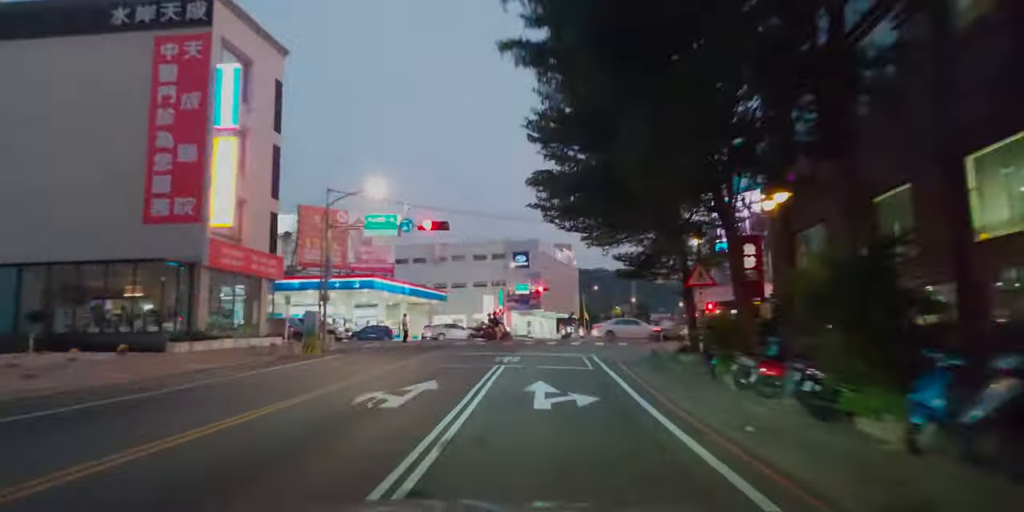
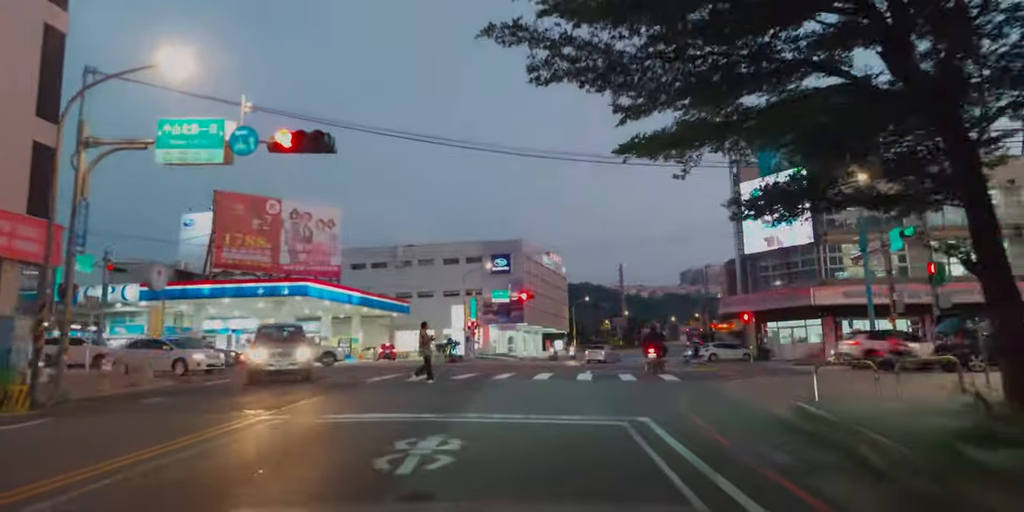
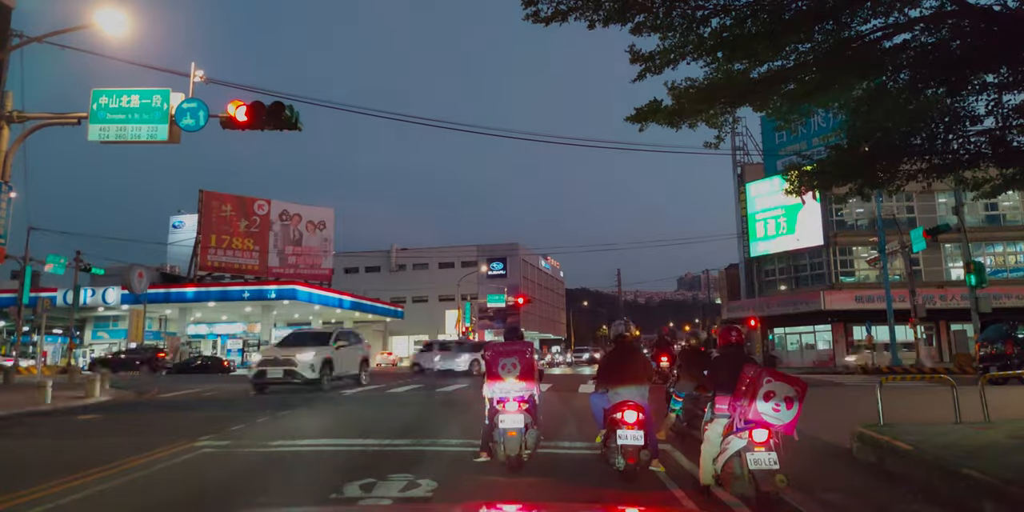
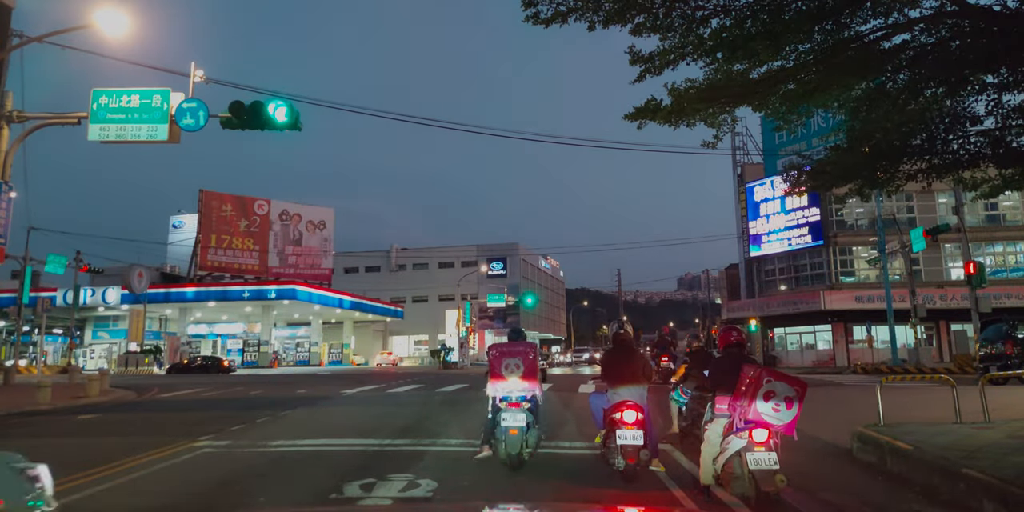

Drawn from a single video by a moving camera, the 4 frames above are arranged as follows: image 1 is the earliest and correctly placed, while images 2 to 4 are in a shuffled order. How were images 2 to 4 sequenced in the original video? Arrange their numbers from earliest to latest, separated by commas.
2, 3, 4
